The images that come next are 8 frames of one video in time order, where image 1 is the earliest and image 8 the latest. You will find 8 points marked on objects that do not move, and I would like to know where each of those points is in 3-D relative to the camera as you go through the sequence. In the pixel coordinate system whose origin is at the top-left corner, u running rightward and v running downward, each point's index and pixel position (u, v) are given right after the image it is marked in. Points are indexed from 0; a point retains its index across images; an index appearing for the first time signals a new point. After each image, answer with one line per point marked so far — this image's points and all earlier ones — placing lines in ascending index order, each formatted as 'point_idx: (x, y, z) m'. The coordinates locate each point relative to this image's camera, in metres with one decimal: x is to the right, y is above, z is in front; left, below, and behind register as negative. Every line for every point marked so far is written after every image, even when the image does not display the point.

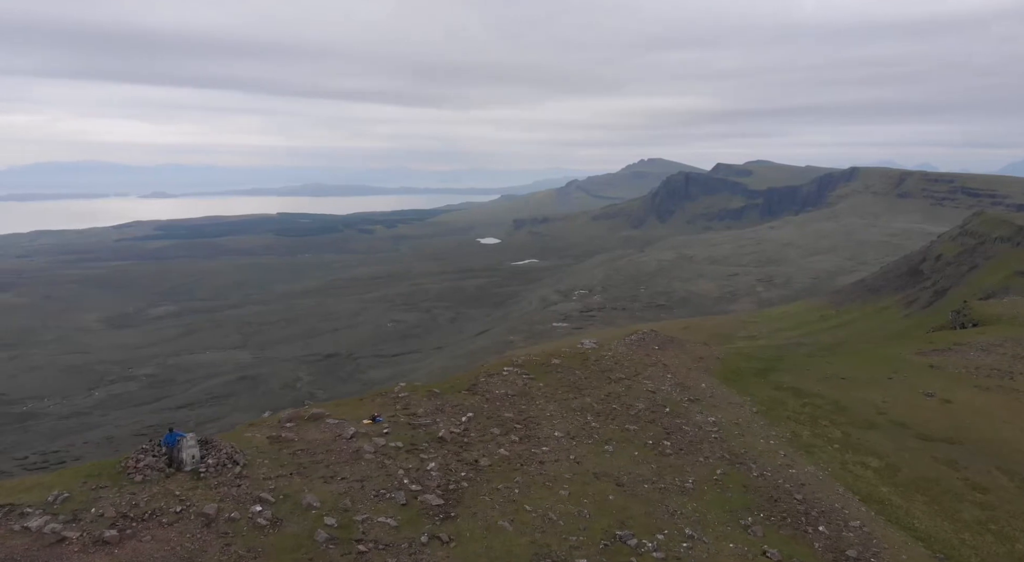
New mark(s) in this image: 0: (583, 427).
0: (+2.1, -4.4, +19.6) m
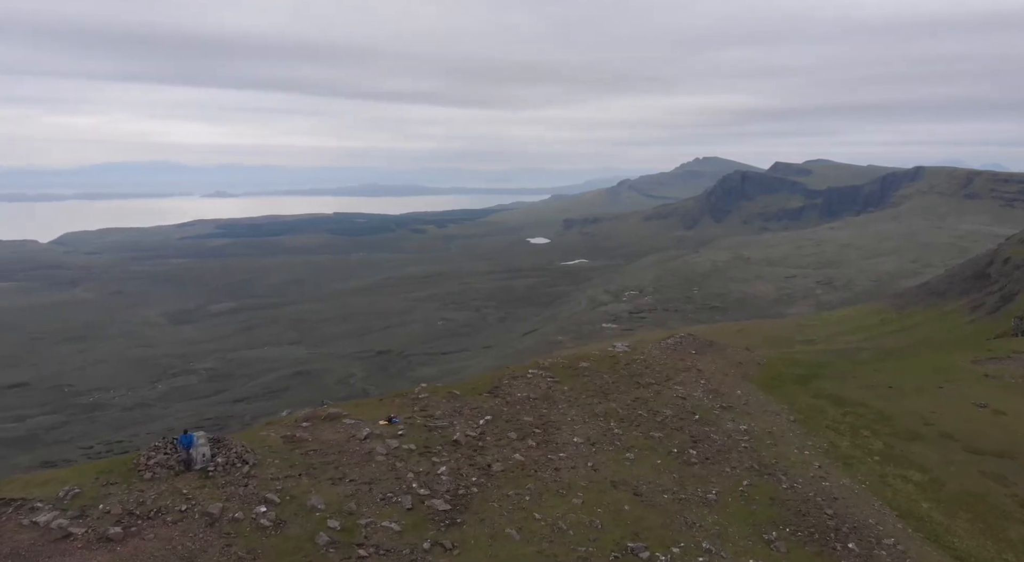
0: (+2.7, -4.5, +19.2) m
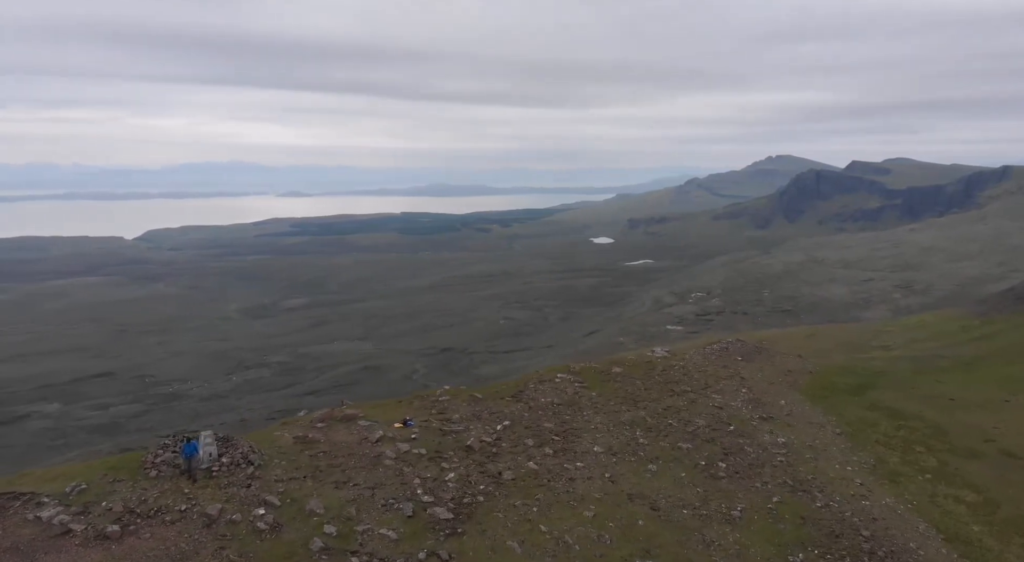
0: (+3.3, -4.6, +18.5) m
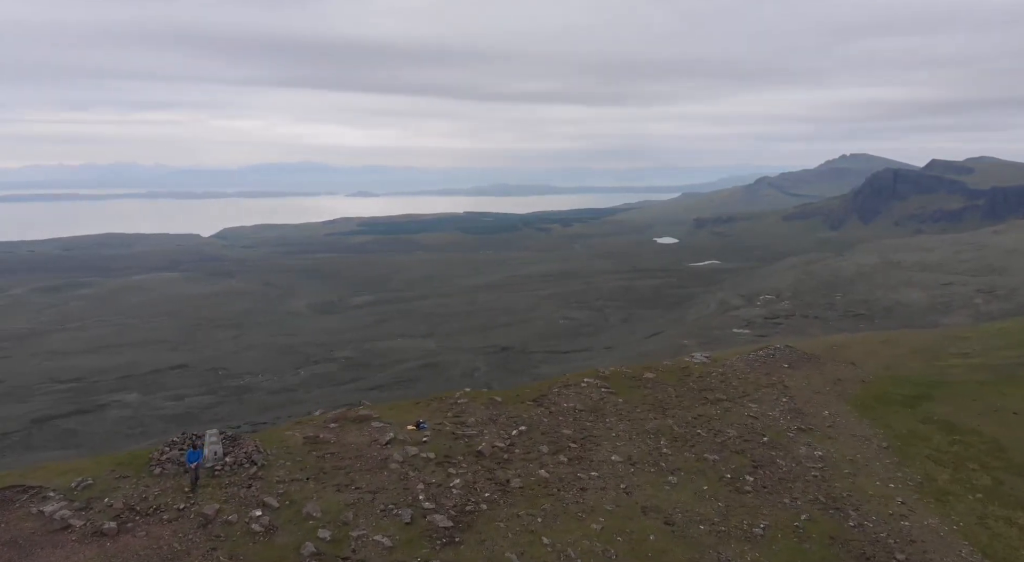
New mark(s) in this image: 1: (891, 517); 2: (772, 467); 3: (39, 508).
0: (+3.8, -4.7, +17.9) m
1: (+9.8, -6.2, +17.0) m
2: (+7.6, -5.4, +19.2) m
3: (-7.6, -3.7, +10.6) m
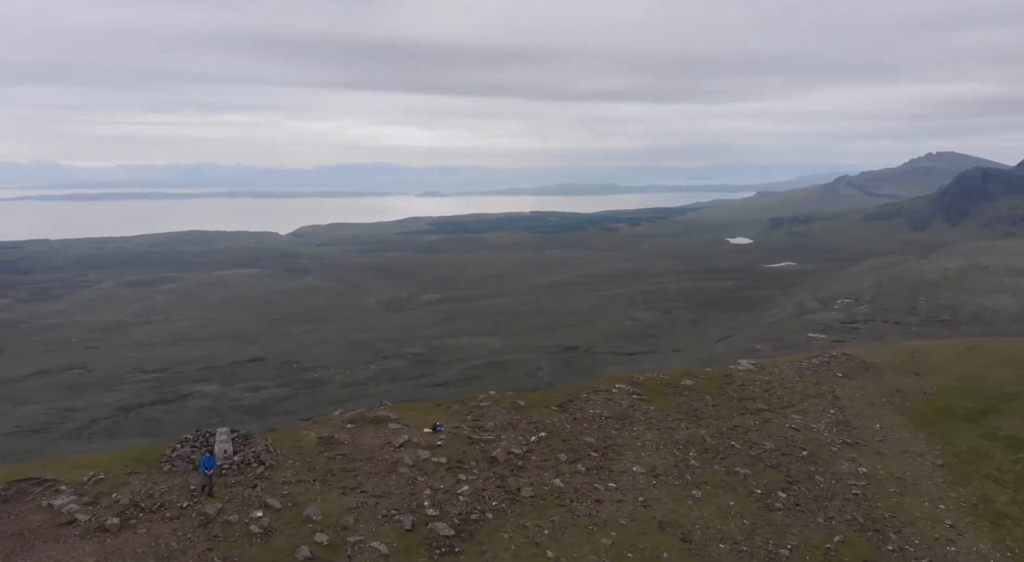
0: (+4.3, -4.8, +17.2) m
1: (+10.2, -6.3, +15.9) m
2: (+8.2, -5.6, +18.2) m
3: (-7.6, -3.6, +10.8) m
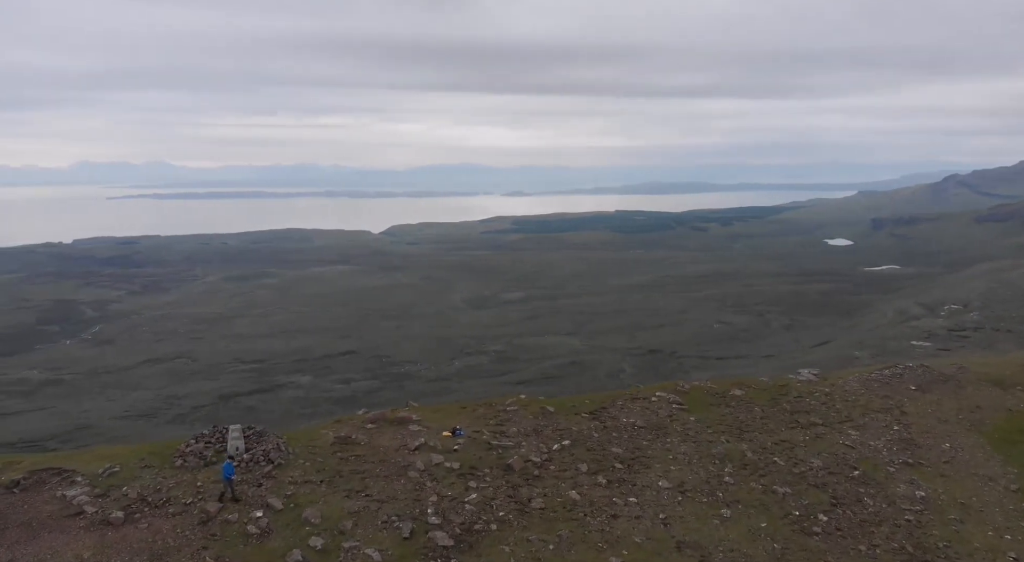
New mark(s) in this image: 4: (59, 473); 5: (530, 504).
0: (+4.9, -4.9, +16.3) m
1: (+10.6, -6.6, +14.4) m
2: (+8.8, -5.8, +16.9) m
3: (-7.6, -3.6, +11.1) m
4: (-8.2, -3.5, +11.8) m
5: (+0.4, -4.4, +12.8) m
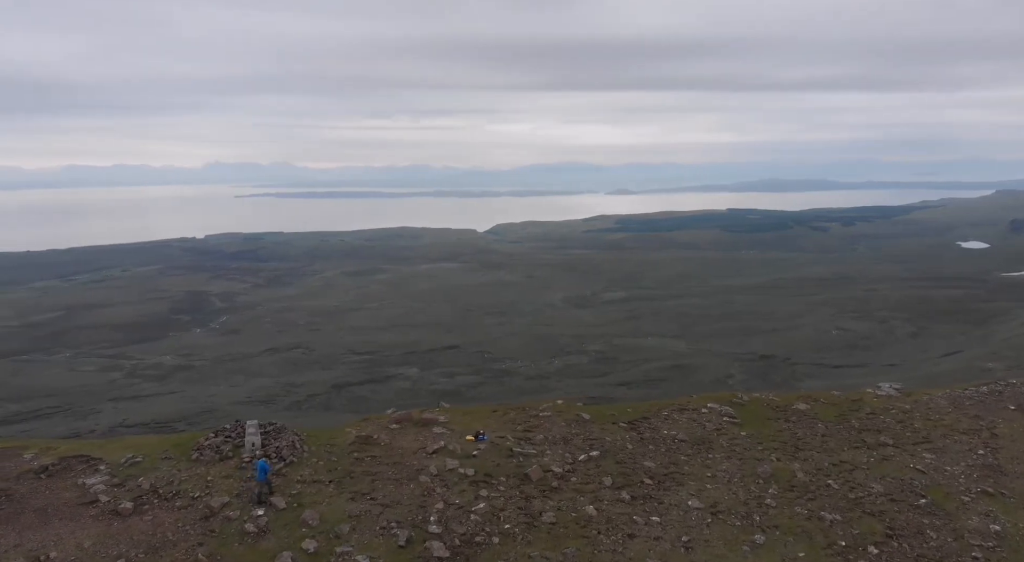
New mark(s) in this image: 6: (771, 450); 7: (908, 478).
0: (+5.4, -5.1, +15.2) m
1: (+10.8, -6.8, +12.6) m
2: (+9.4, -6.0, +15.3) m
3: (-7.6, -3.5, +11.6) m
4: (-8.0, -3.4, +12.3) m
5: (+0.6, -4.4, +12.3) m
6: (+7.6, -4.9, +19.3) m
7: (+11.1, -5.6, +18.5) m
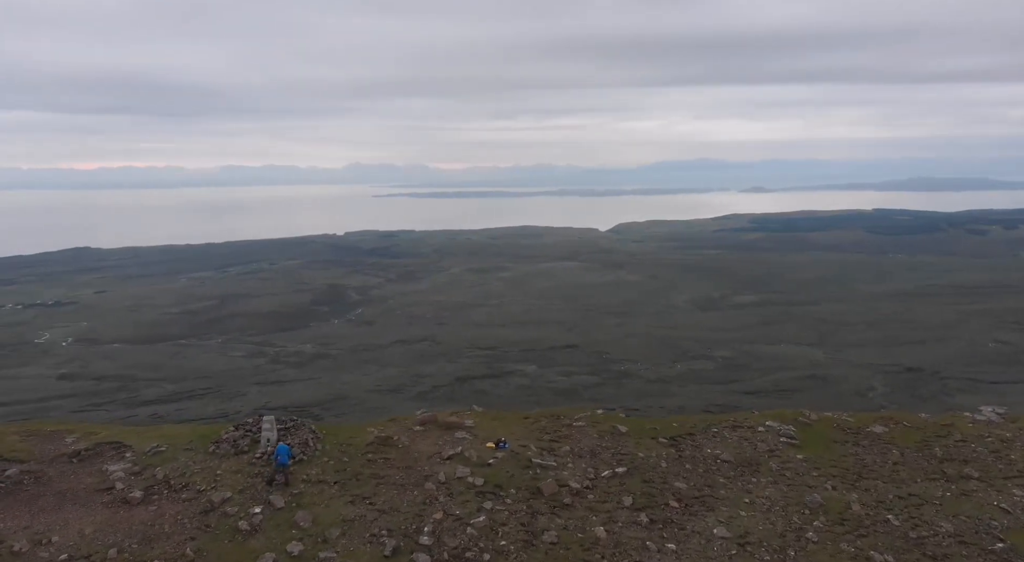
0: (+5.8, -5.3, +14.0) m
1: (+10.7, -7.2, +10.6) m
2: (+9.8, -6.4, +13.5) m
3: (-7.5, -3.4, +12.2) m
4: (-7.9, -3.3, +13.0) m
5: (+0.6, -4.6, +11.8) m
6: (+8.5, -5.2, +17.7) m
7: (+11.9, -6.0, +16.4) m
